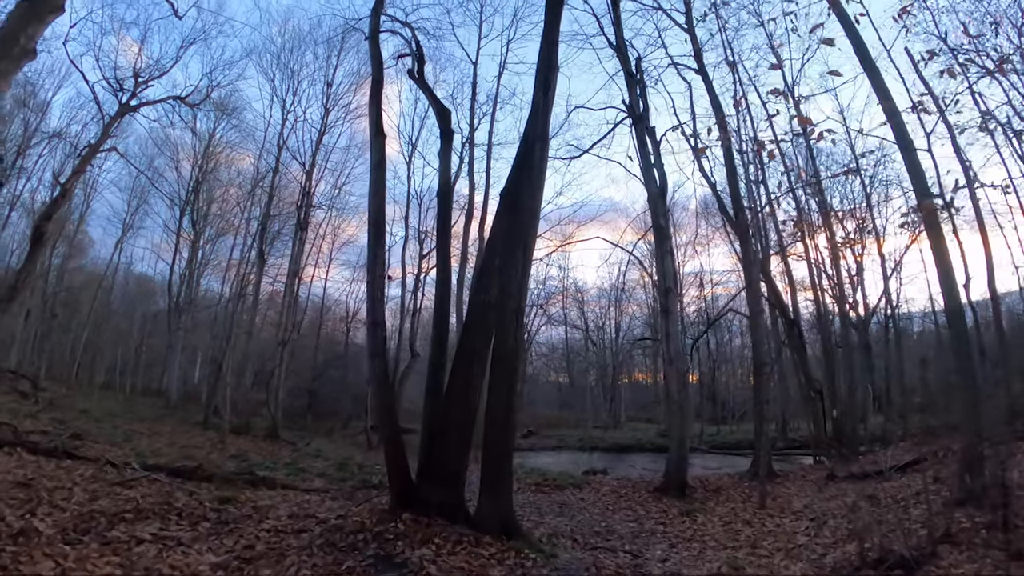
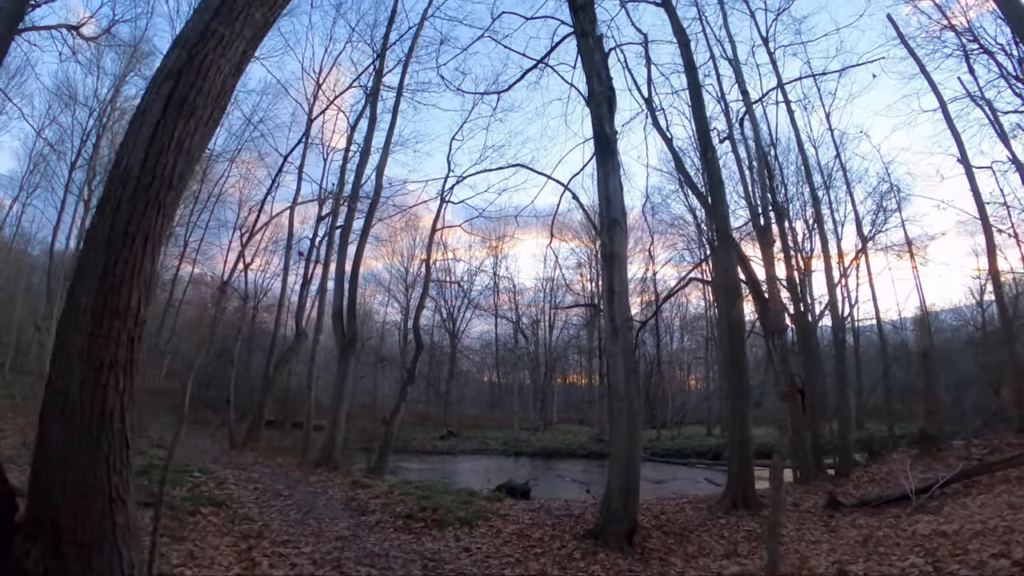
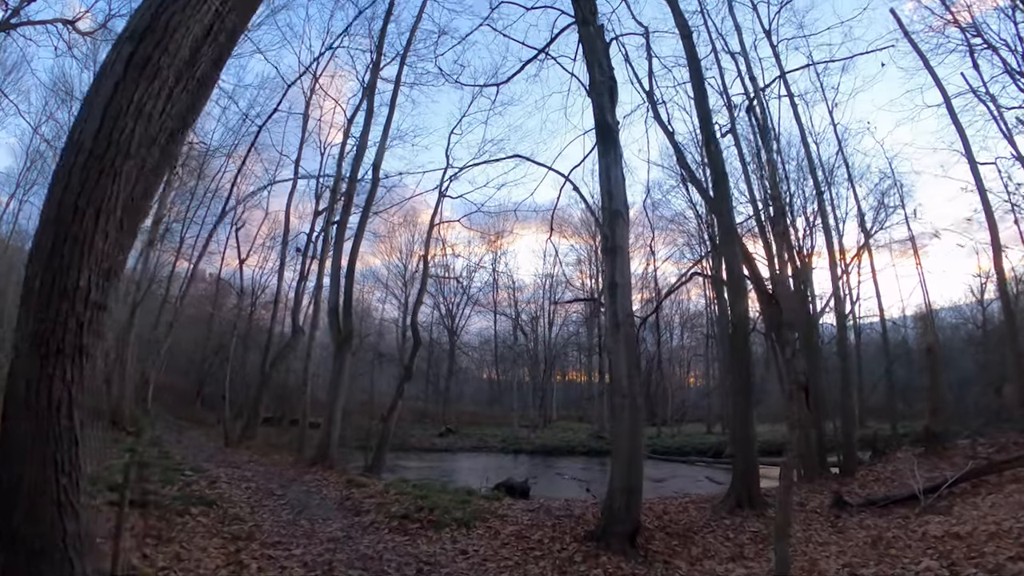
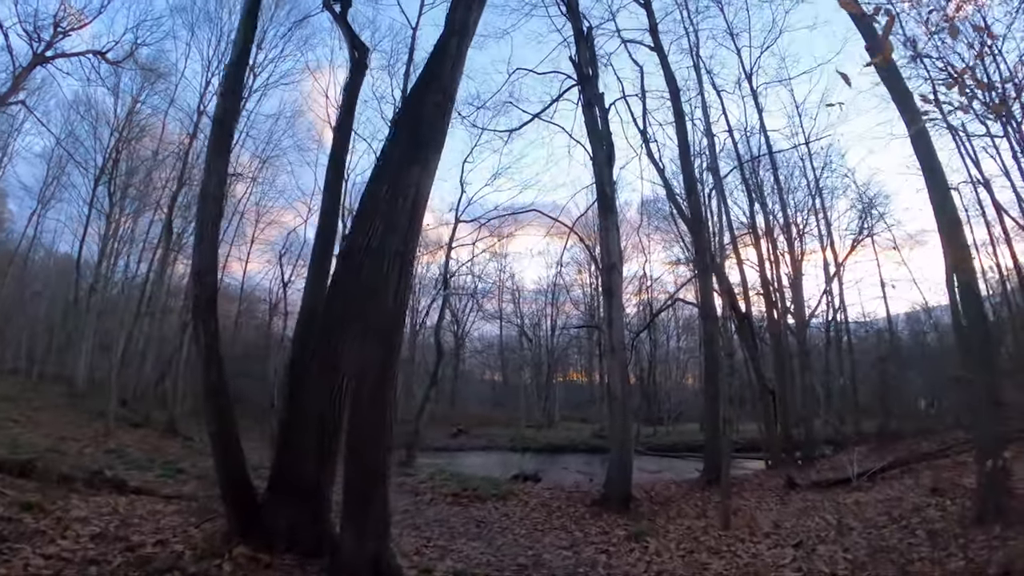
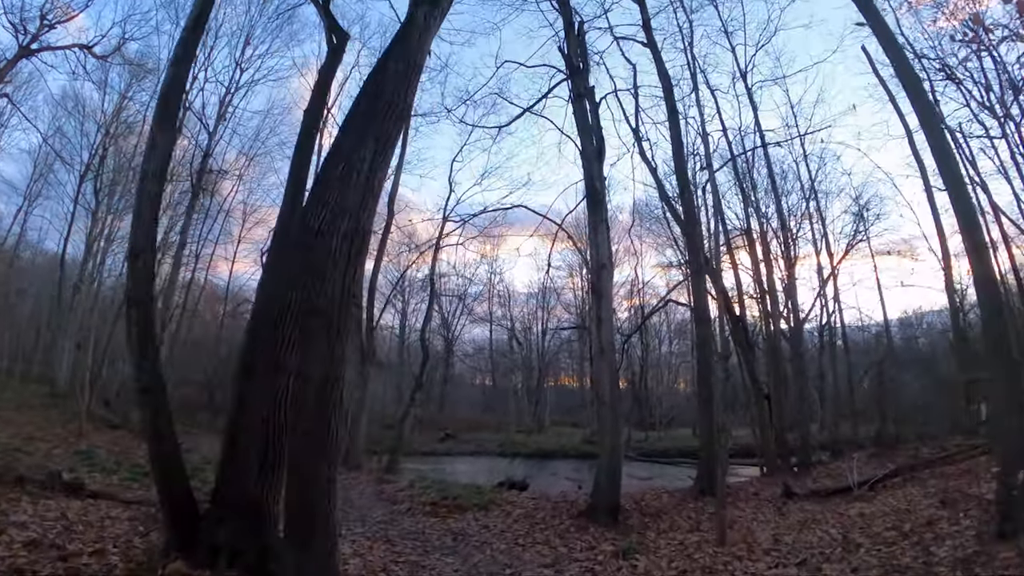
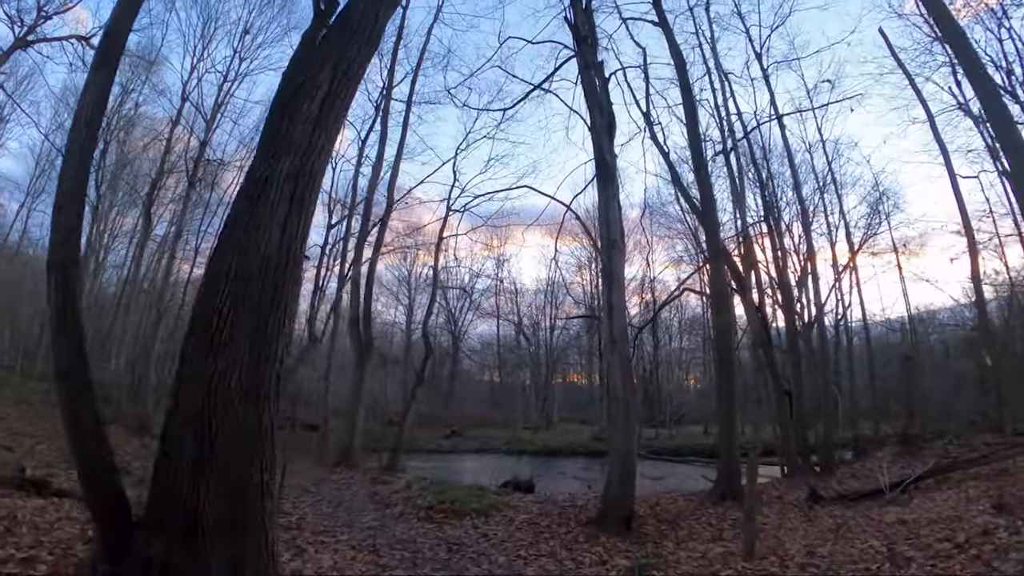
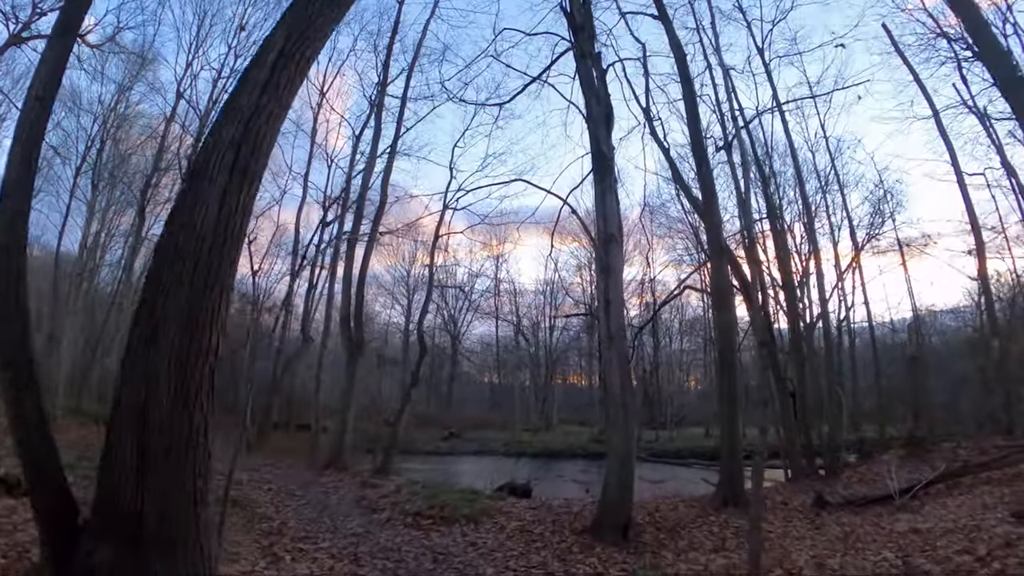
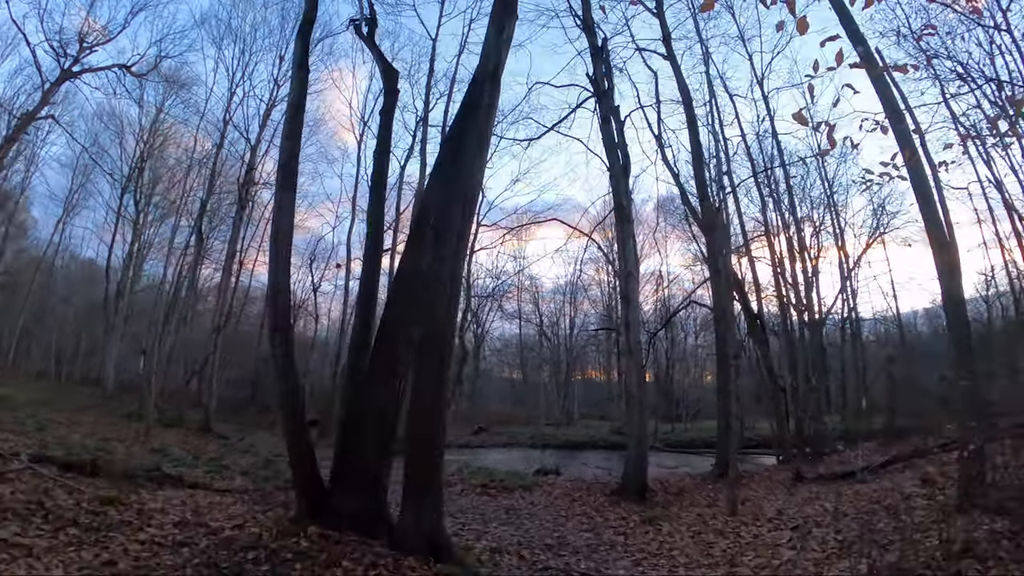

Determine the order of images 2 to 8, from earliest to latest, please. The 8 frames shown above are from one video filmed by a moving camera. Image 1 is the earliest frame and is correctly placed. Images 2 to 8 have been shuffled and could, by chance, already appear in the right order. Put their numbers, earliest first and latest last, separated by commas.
8, 4, 5, 6, 7, 2, 3
